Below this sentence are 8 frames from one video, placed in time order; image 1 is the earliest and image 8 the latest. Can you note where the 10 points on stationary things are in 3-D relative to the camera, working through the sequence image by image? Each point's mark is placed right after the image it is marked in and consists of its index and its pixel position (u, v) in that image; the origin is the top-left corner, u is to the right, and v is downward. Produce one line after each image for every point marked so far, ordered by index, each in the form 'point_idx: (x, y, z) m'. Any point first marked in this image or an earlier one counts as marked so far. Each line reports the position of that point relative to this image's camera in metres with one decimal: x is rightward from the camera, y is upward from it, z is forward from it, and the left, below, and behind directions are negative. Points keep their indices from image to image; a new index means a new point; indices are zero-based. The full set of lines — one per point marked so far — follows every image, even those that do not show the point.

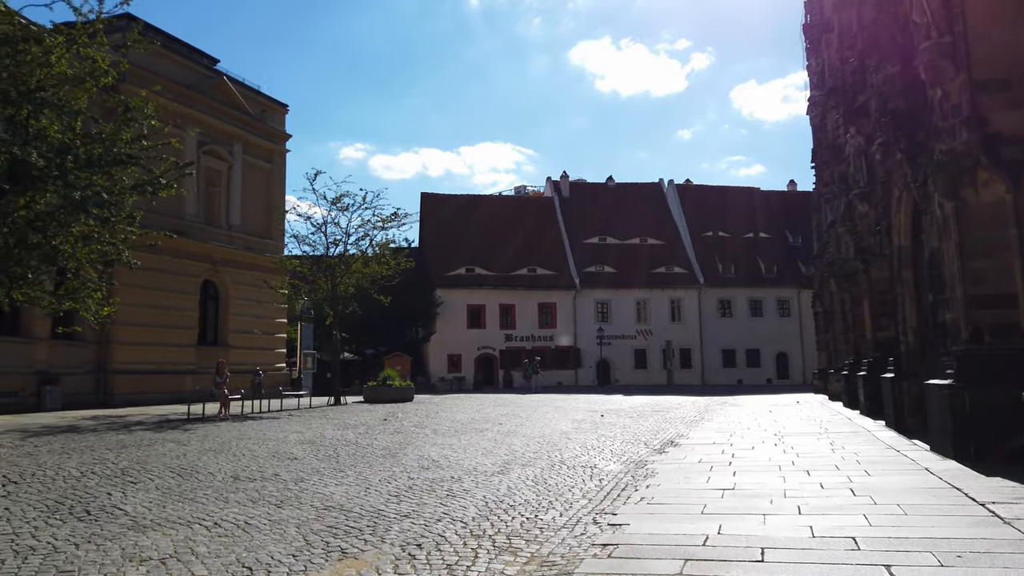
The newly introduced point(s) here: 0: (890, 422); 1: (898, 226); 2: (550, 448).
0: (+7.2, -2.6, +14.3) m
1: (+7.1, +1.1, +13.7) m
2: (+0.6, -2.7, +12.3) m
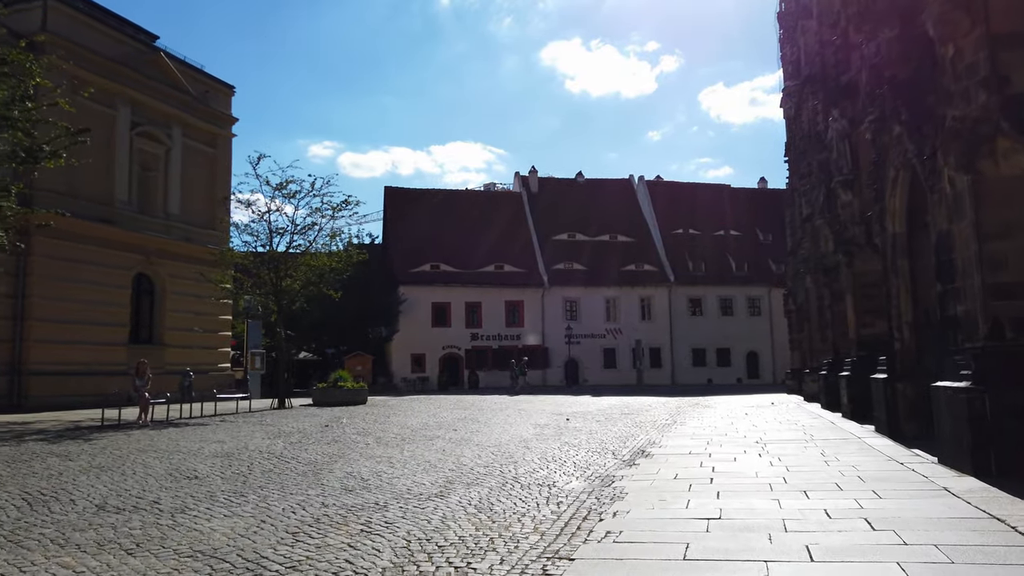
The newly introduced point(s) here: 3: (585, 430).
0: (+6.4, -2.4, +13.0) m
1: (+6.3, +1.3, +12.3) m
2: (-0.1, -2.5, +10.7) m
3: (+1.6, -3.1, +16.0) m
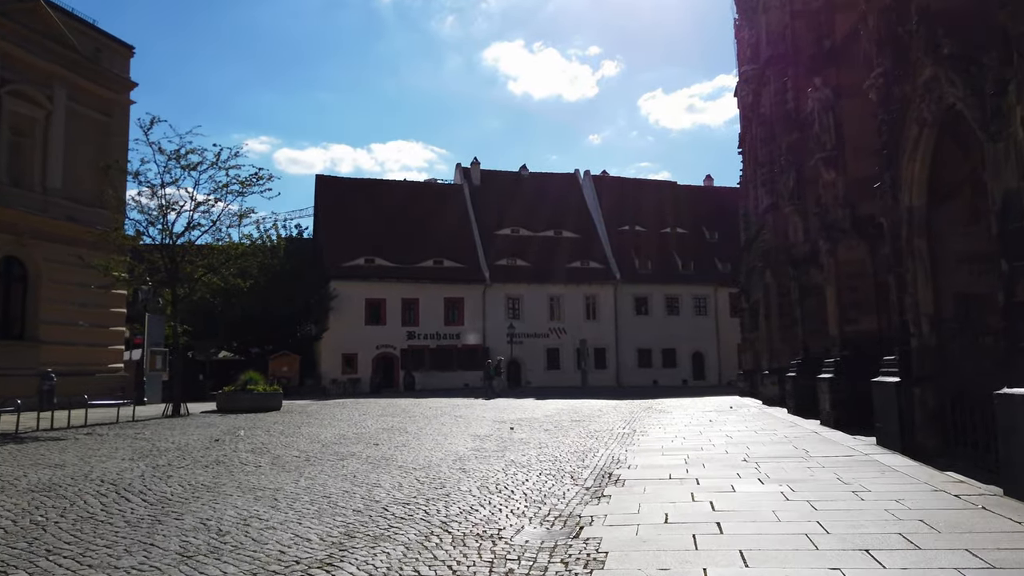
0: (+5.4, -2.2, +10.8) m
1: (+5.4, +1.5, +10.2) m
2: (-0.9, -2.2, +8.1) m
3: (+0.4, -2.8, +13.5) m
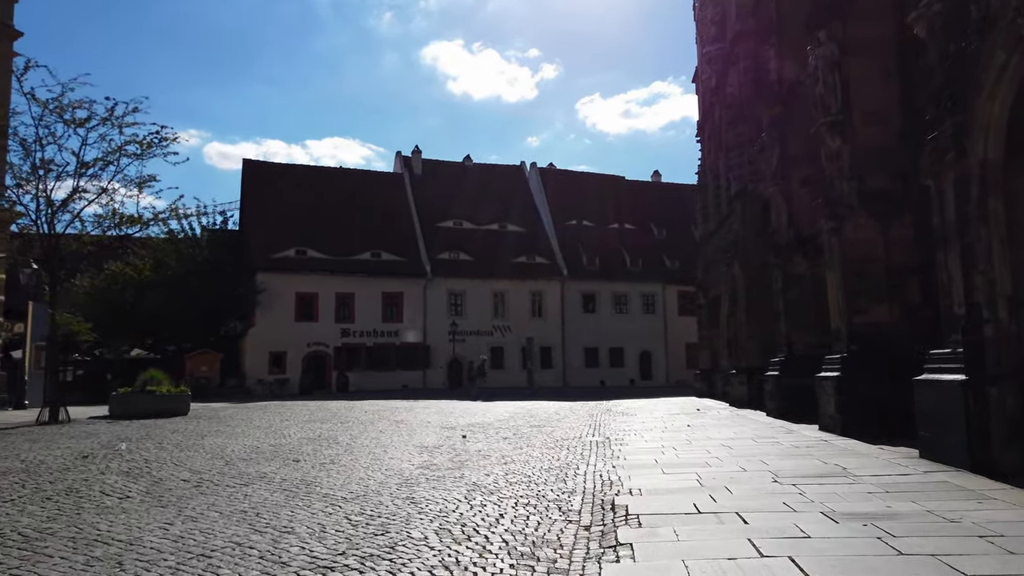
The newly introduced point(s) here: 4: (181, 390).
0: (+5.0, -2.0, +8.7) m
1: (+5.1, +1.8, +8.1) m
2: (-1.0, -1.9, +5.4) m
3: (-0.3, -2.5, +10.9) m
4: (-8.3, -2.5, +18.6) m
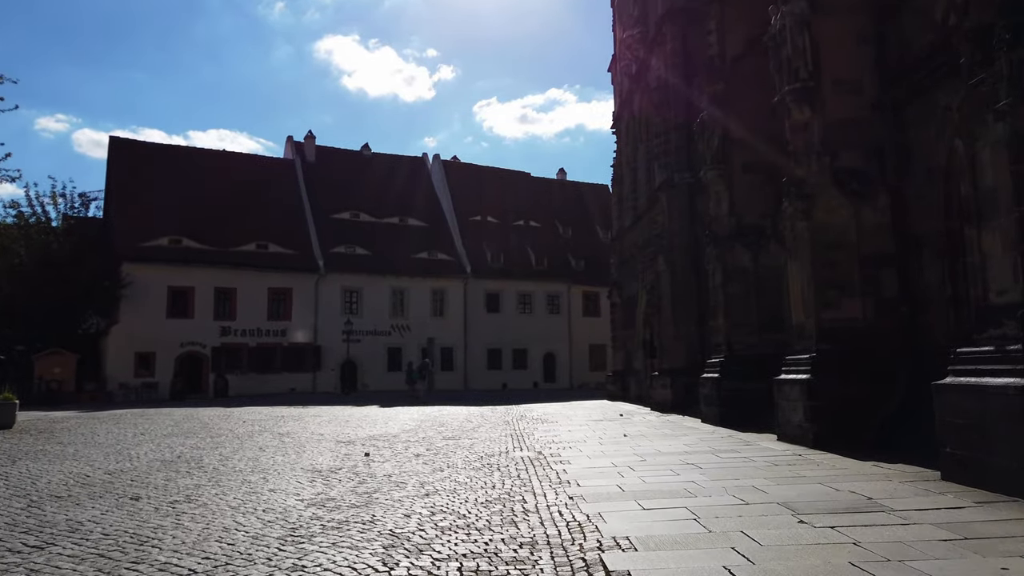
0: (+4.4, -1.8, +6.9) m
1: (+4.6, +2.0, +6.3) m
2: (-1.1, -1.6, +2.9) m
3: (-1.1, -2.3, +8.4) m
4: (-10.2, -2.2, +14.9) m
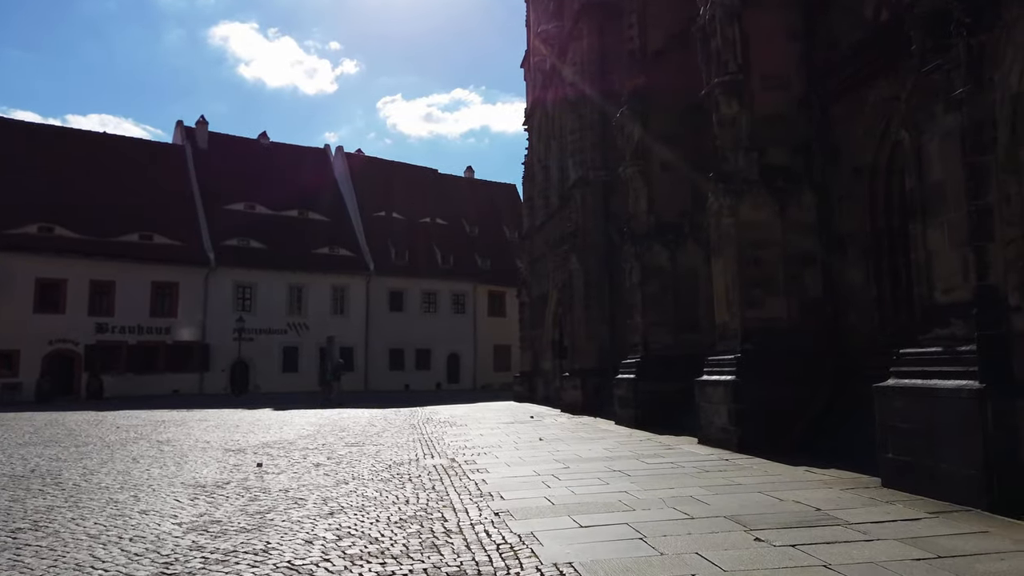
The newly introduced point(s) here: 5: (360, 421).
0: (+3.7, -1.8, +6.6) m
1: (+4.1, +2.0, +6.0) m
2: (-1.2, -1.5, +1.8) m
3: (-2.0, -2.1, +7.3) m
4: (-11.8, -1.9, +12.6) m
5: (-3.8, -3.3, +18.7) m
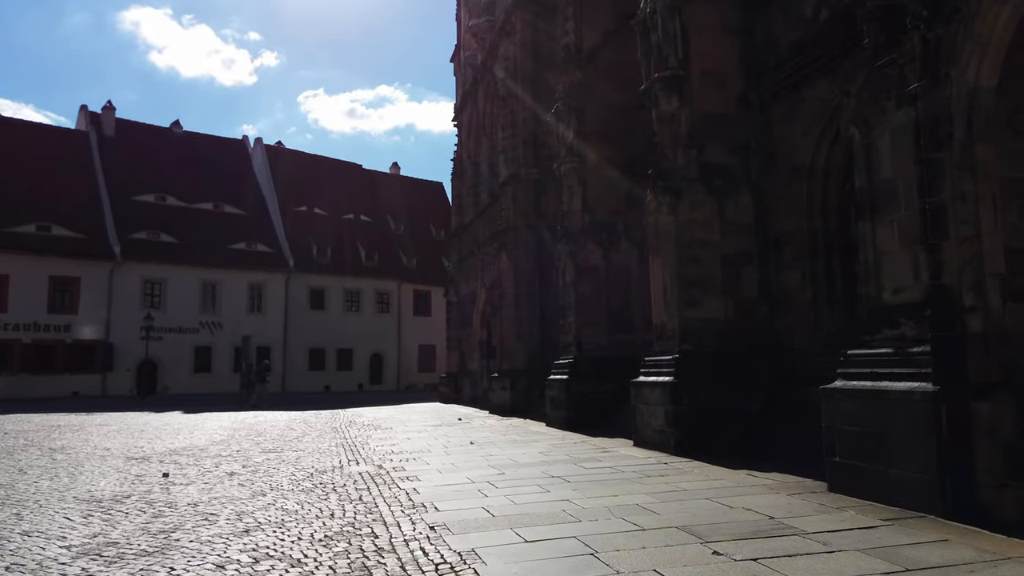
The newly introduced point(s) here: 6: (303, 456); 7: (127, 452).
0: (+3.2, -1.8, +6.4) m
1: (+3.6, +2.0, +5.9) m
2: (-1.2, -1.4, +1.2) m
3: (-2.5, -2.1, +6.6) m
4: (-12.8, -1.7, +10.8) m
5: (-5.5, -3.2, +17.7) m
6: (-3.3, -2.6, +11.7) m
7: (-6.1, -2.6, +11.8) m
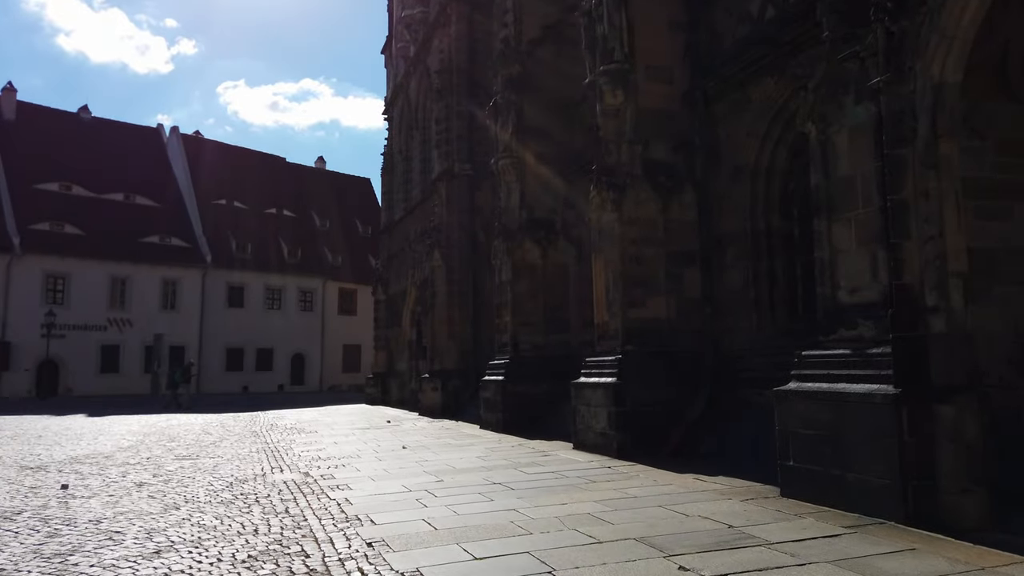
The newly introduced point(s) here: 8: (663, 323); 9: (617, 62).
0: (+2.7, -1.8, +6.2) m
1: (+3.3, +2.0, +5.8) m
2: (-1.1, -1.4, +0.6) m
3: (-3.0, -2.0, +5.8) m
4: (-13.6, -1.5, +9.0) m
5: (-7.1, -3.1, +16.6) m
6: (-4.2, -2.6, +10.8) m
7: (-7.0, -2.5, +10.7) m
8: (+2.2, -0.5, +10.7) m
9: (+1.5, +3.3, +10.9) m
